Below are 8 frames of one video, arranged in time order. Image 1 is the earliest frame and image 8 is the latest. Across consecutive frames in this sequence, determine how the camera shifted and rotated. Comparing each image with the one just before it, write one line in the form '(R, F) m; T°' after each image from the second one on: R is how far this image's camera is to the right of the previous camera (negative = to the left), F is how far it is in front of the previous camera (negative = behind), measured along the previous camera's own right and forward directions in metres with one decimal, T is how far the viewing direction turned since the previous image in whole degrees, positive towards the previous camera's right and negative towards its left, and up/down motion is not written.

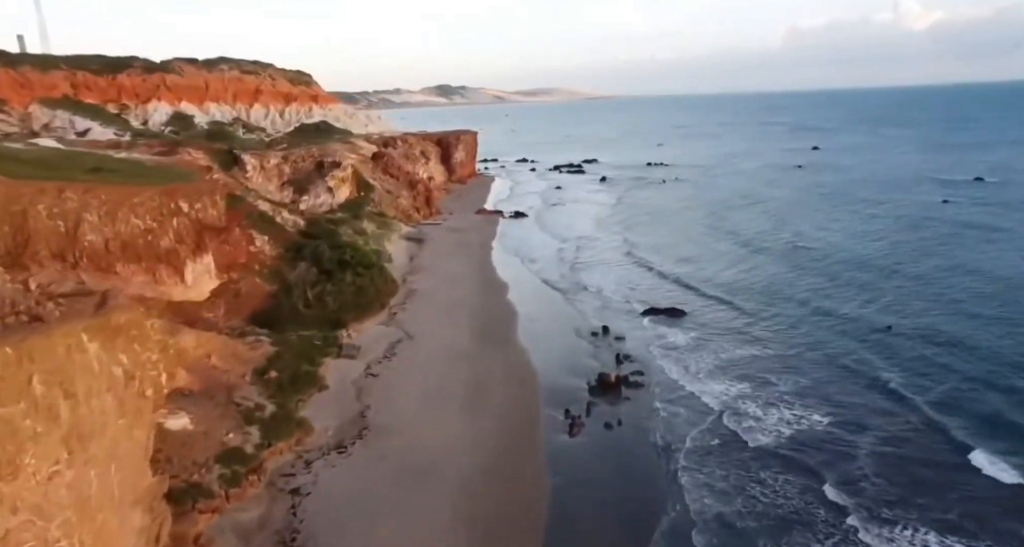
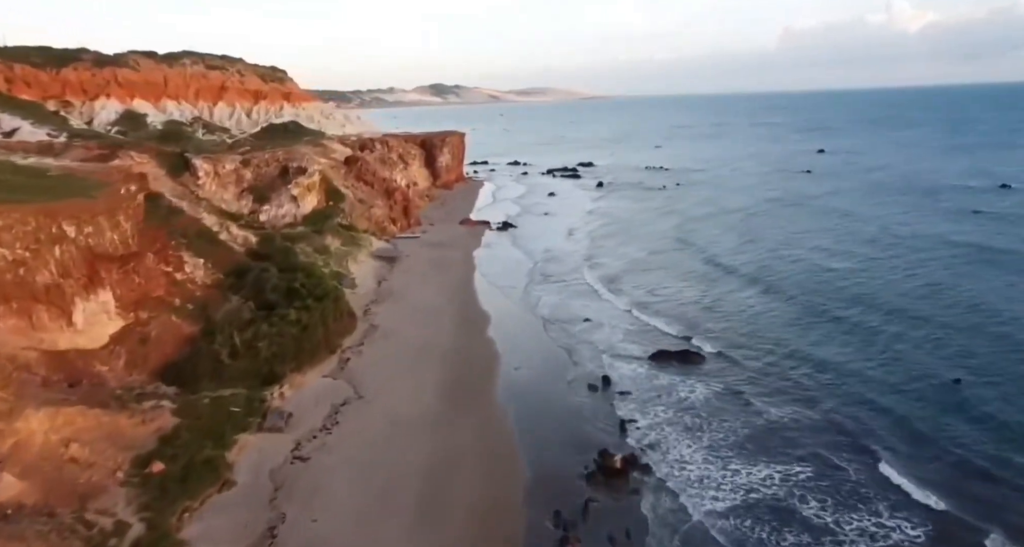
(+0.4, +4.2) m; 0°
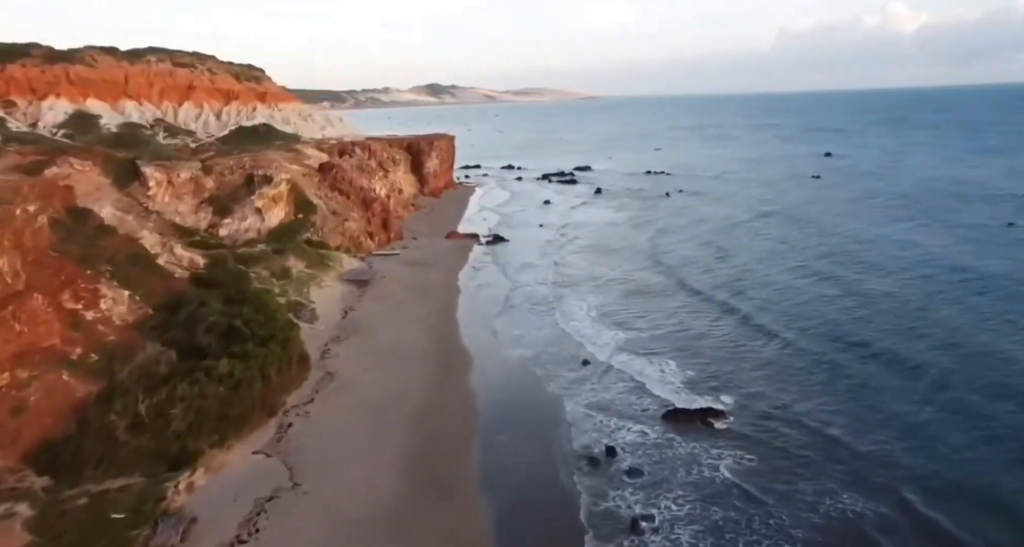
(+0.3, +3.6) m; 0°
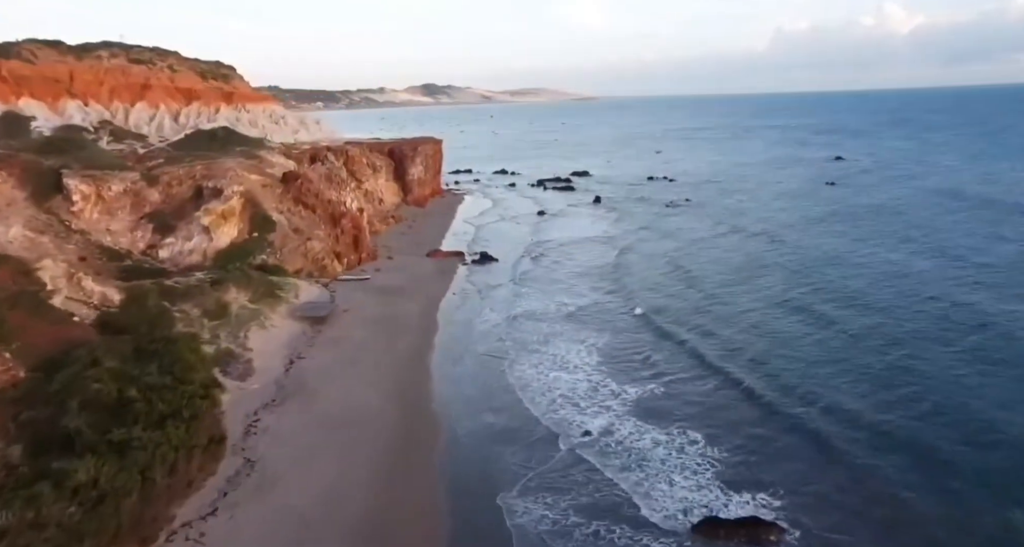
(+0.4, +4.3) m; 0°
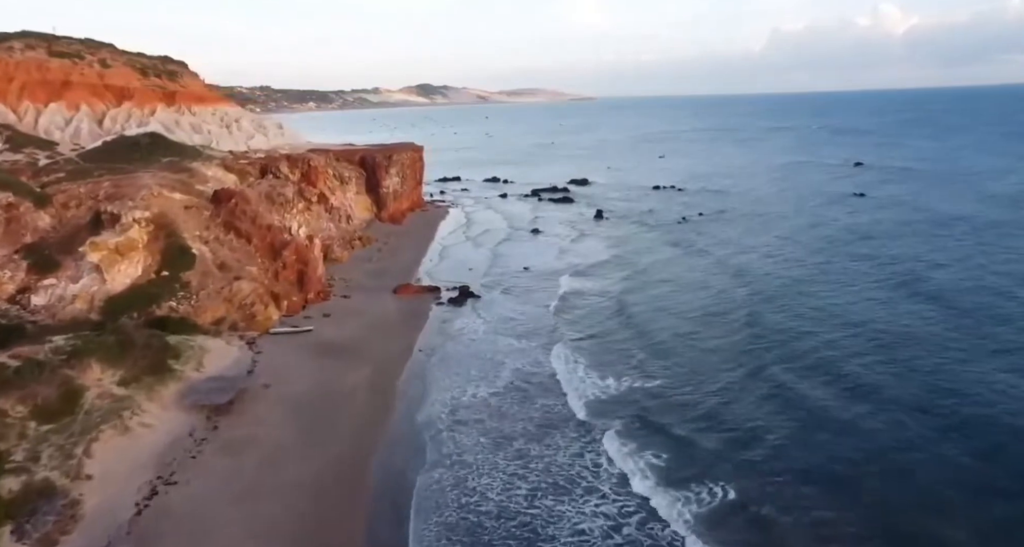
(+0.5, +6.2) m; 0°
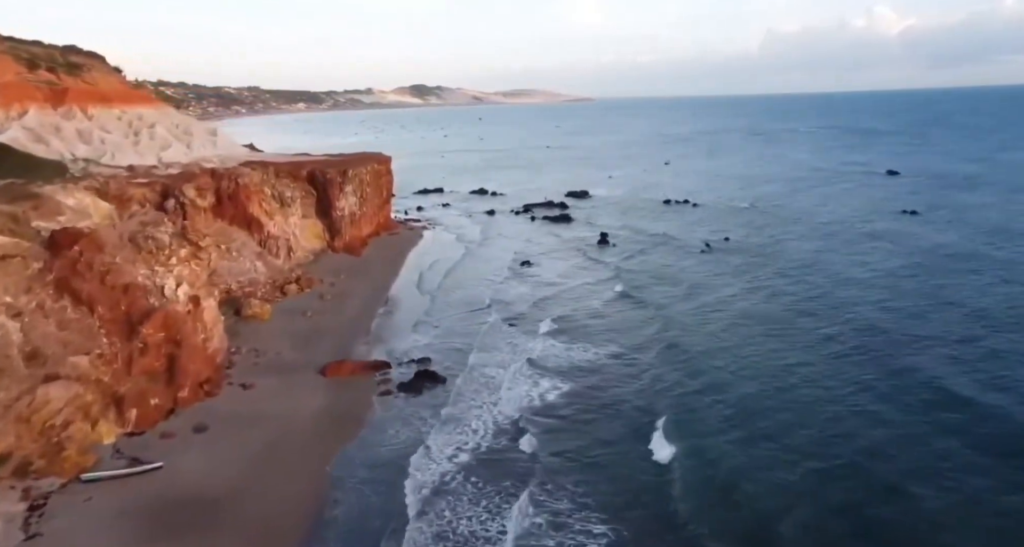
(+0.6, +8.2) m; 0°
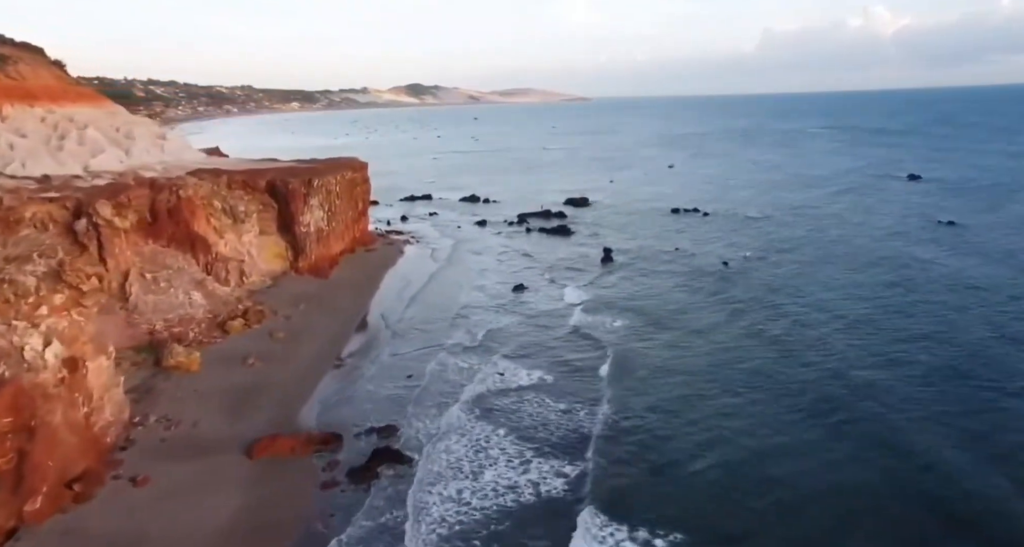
(+0.3, +4.6) m; 0°
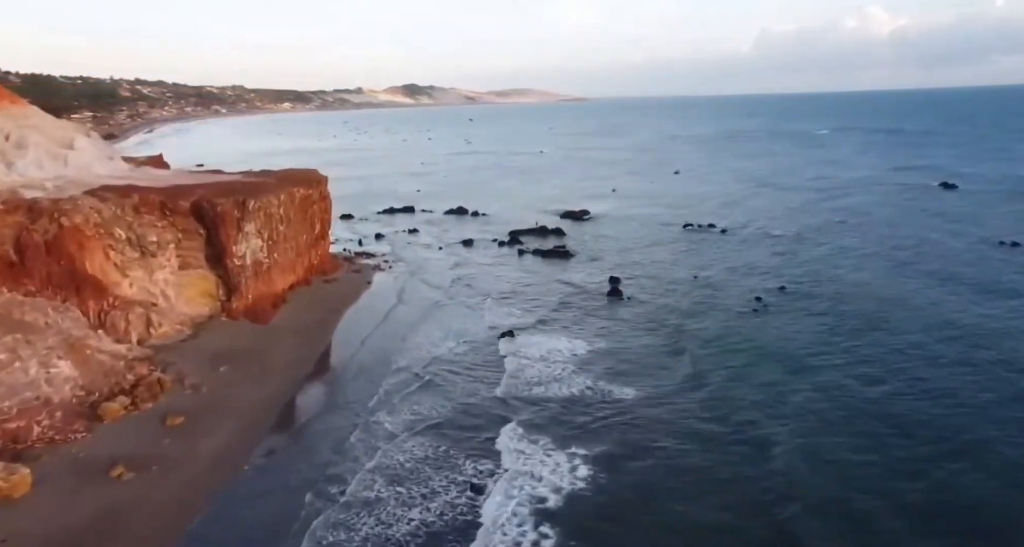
(+0.4, +6.0) m; 0°
